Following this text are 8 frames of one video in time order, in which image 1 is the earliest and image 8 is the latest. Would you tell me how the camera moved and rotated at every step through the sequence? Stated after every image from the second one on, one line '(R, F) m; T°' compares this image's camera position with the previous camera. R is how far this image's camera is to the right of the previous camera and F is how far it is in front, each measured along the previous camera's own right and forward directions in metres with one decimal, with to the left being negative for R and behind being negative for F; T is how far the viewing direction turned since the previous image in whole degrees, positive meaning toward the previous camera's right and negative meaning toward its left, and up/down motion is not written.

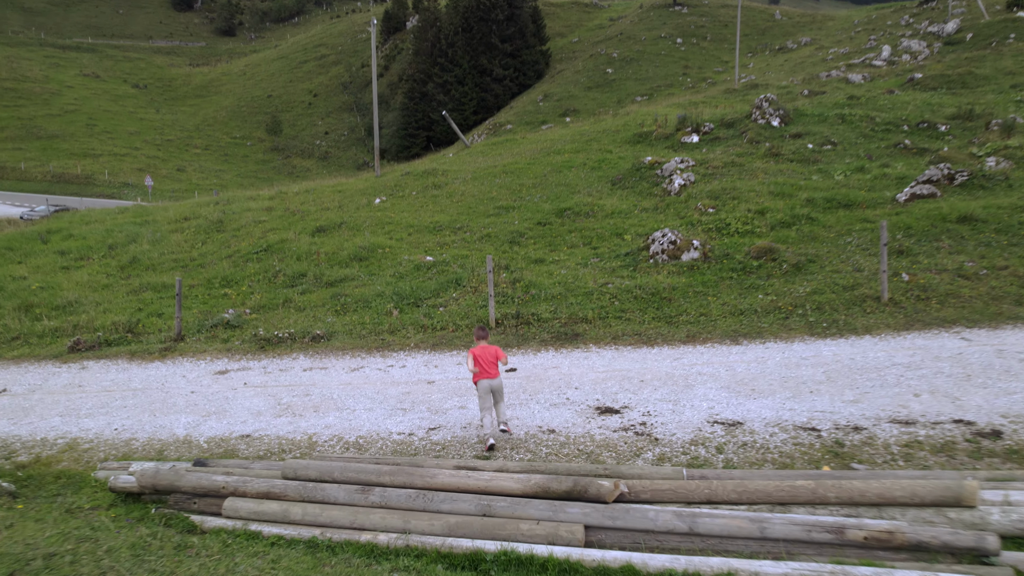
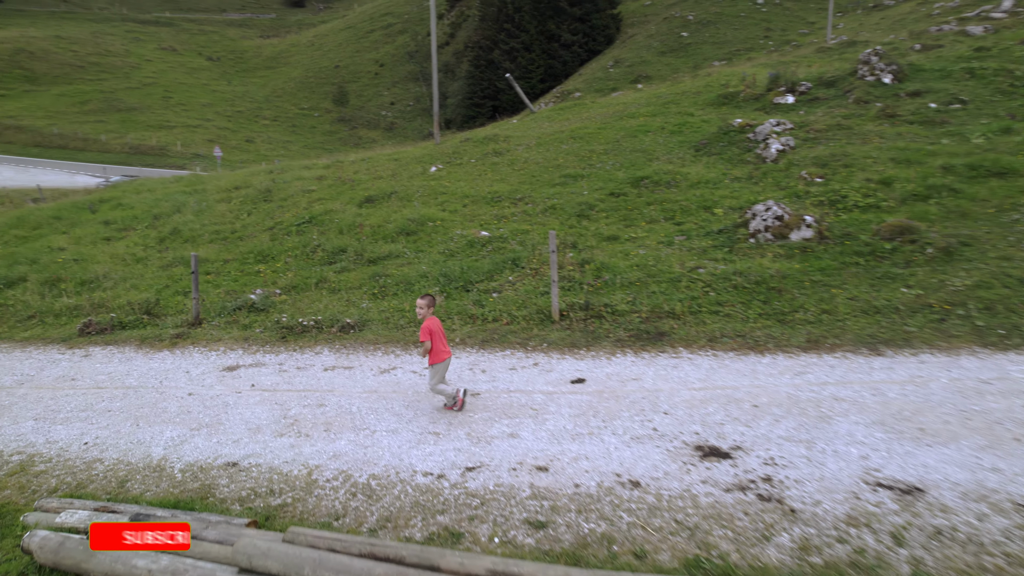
(0.0, +1.7) m; -5°
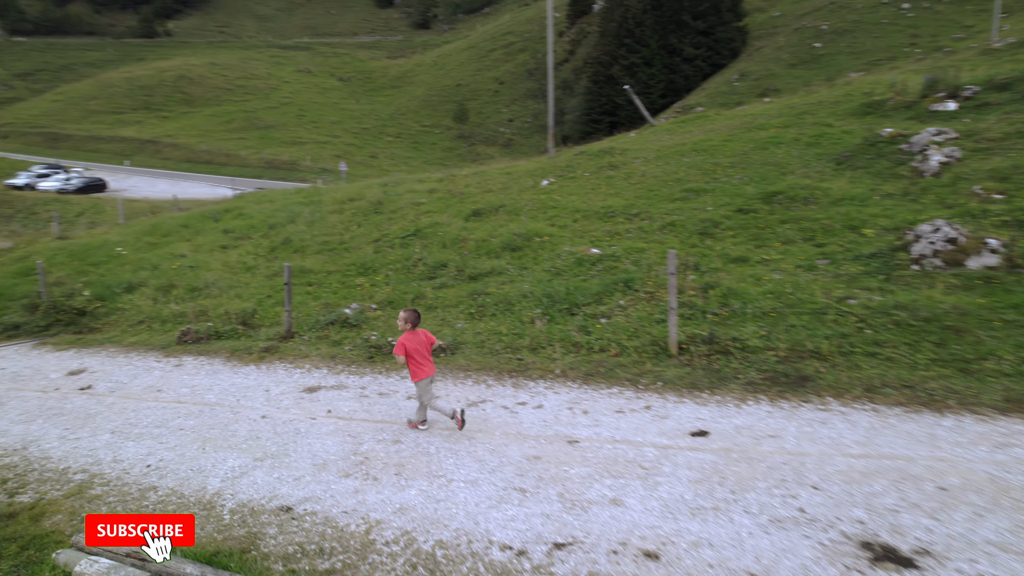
(0.0, +0.9) m; -9°
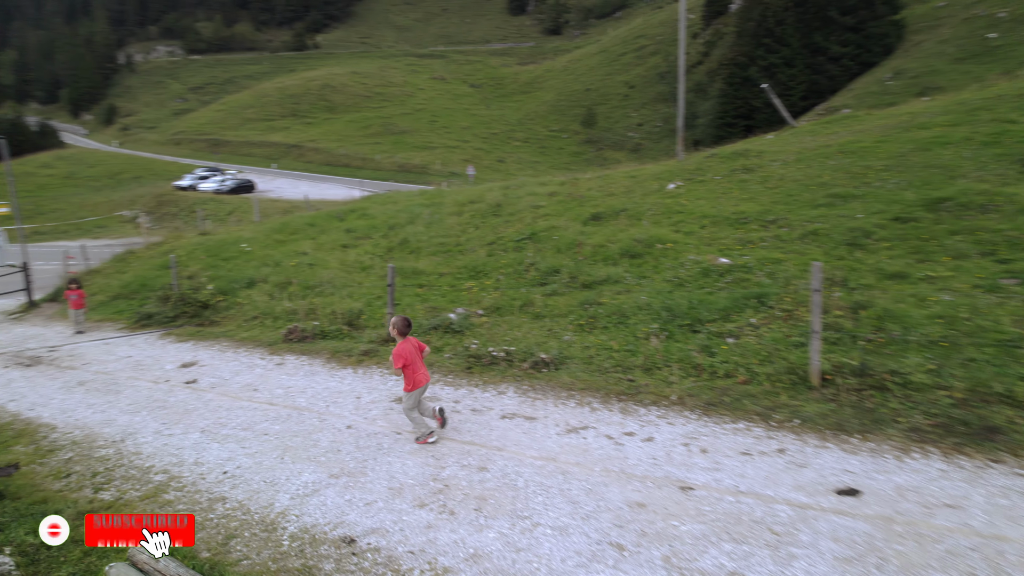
(+0.1, +0.7) m; -10°
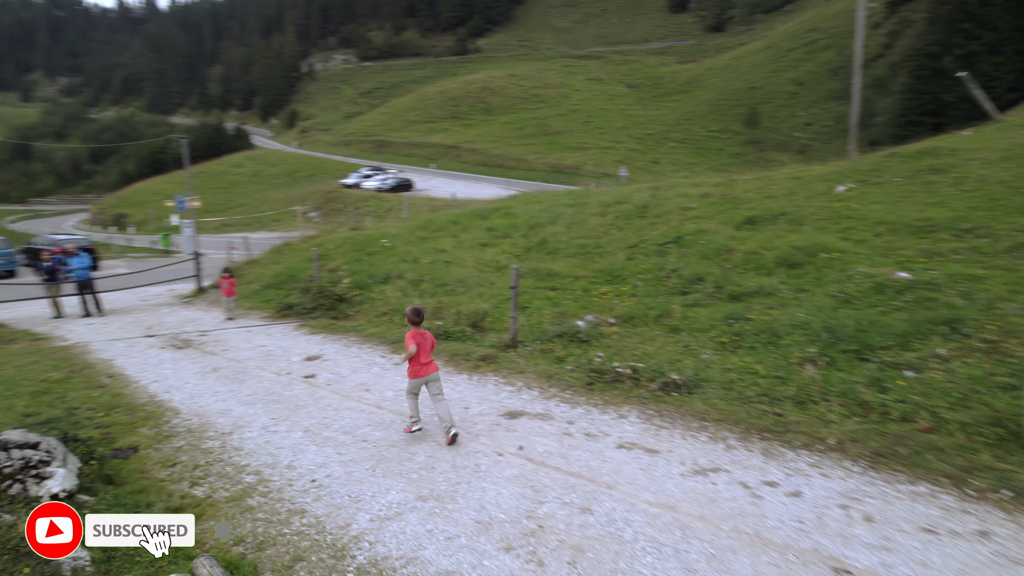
(+0.2, +0.7) m; -12°
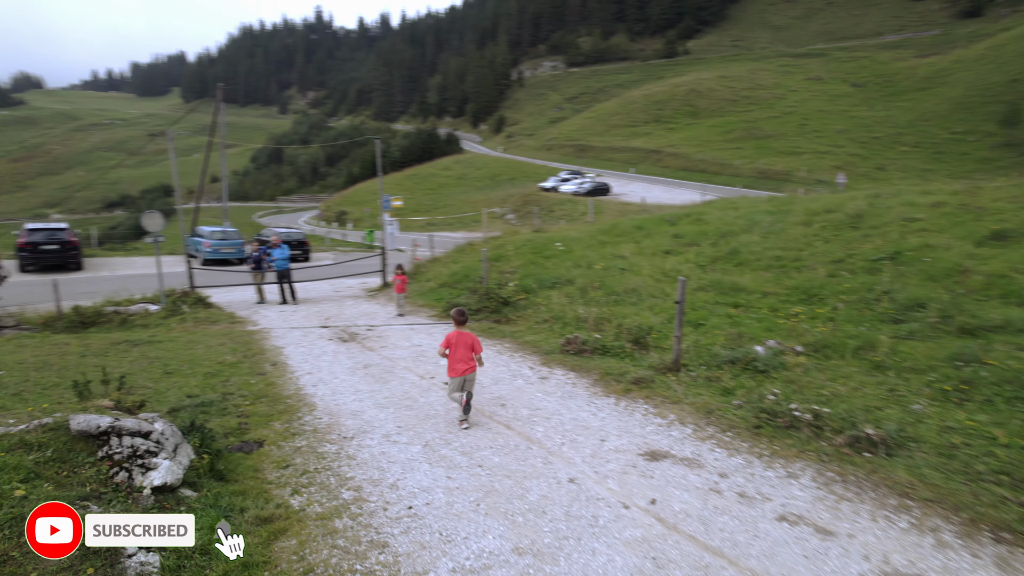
(+0.3, +0.8) m; -16°
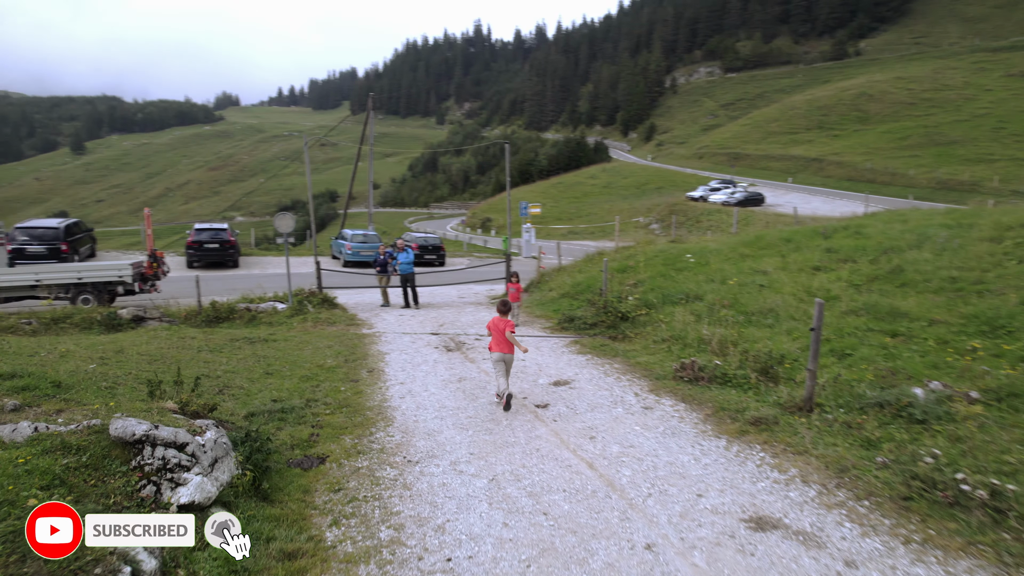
(+0.4, +0.8) m; -12°
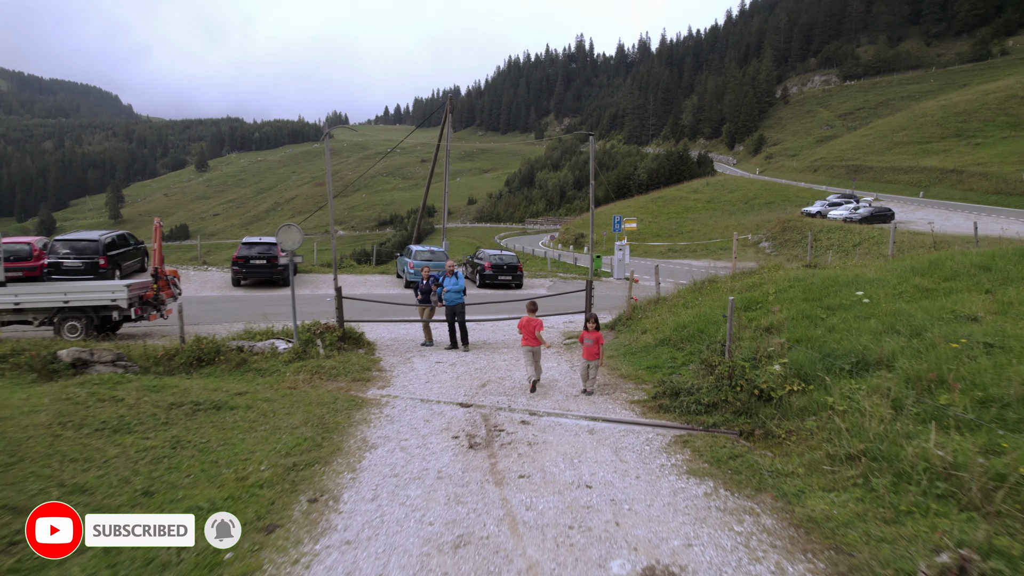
(+0.2, +3.7) m; -8°
